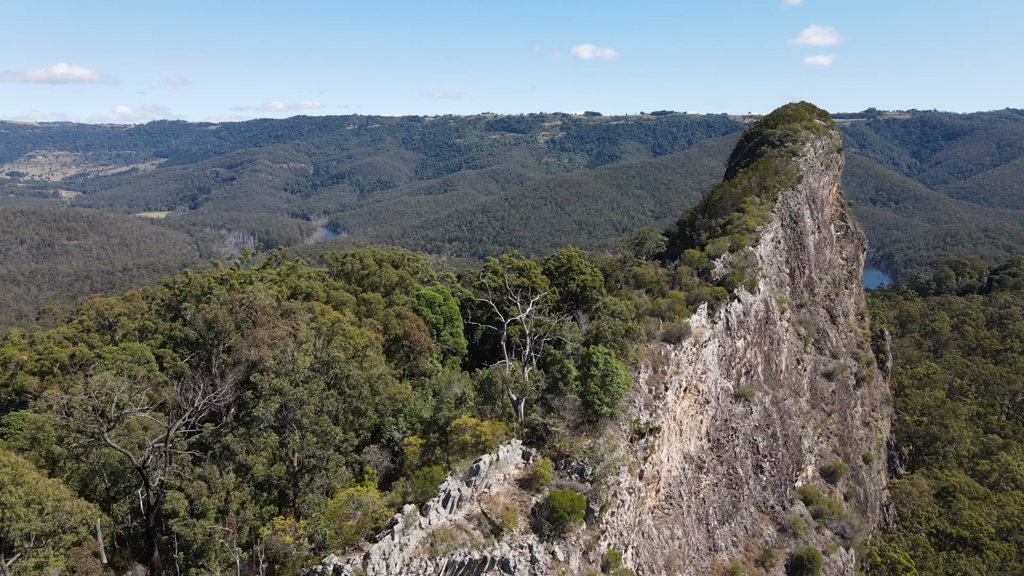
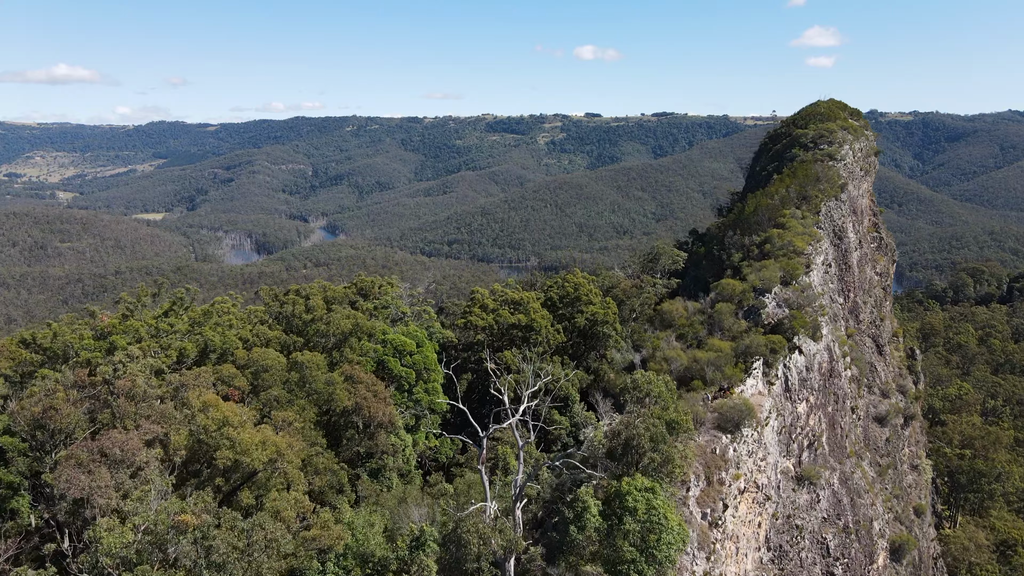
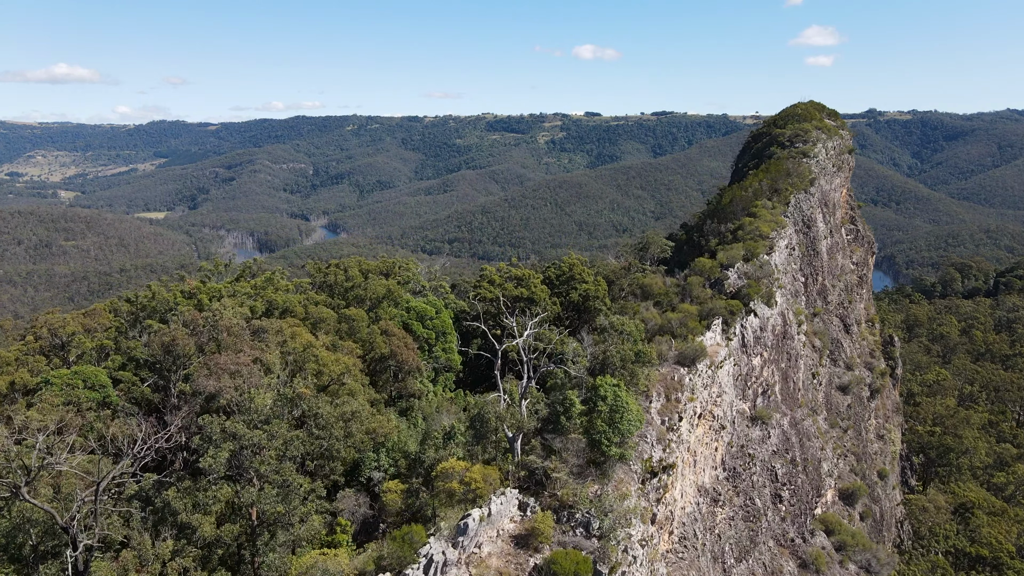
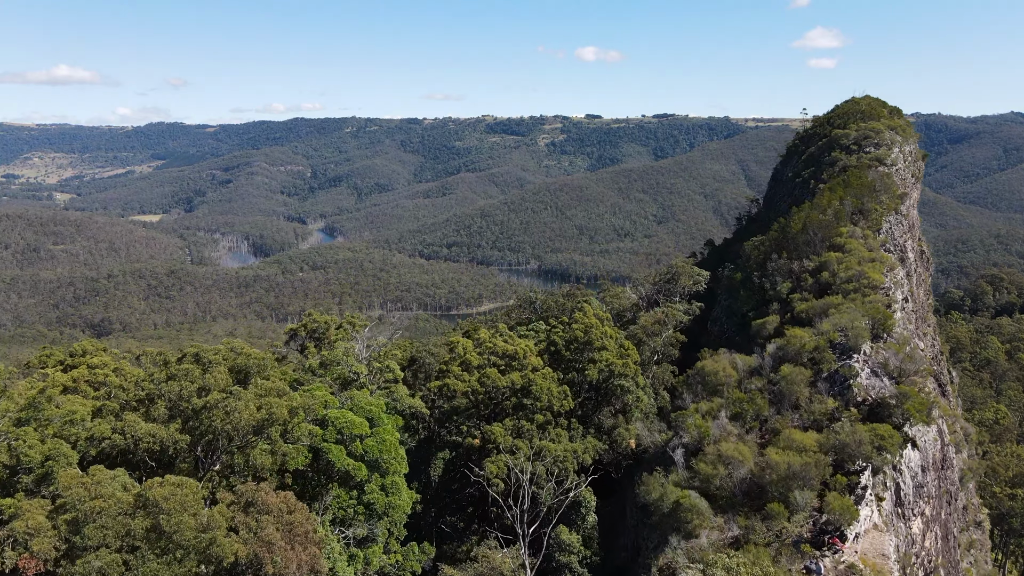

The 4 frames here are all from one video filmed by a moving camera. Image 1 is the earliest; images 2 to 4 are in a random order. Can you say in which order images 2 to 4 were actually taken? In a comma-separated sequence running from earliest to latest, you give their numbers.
3, 2, 4
